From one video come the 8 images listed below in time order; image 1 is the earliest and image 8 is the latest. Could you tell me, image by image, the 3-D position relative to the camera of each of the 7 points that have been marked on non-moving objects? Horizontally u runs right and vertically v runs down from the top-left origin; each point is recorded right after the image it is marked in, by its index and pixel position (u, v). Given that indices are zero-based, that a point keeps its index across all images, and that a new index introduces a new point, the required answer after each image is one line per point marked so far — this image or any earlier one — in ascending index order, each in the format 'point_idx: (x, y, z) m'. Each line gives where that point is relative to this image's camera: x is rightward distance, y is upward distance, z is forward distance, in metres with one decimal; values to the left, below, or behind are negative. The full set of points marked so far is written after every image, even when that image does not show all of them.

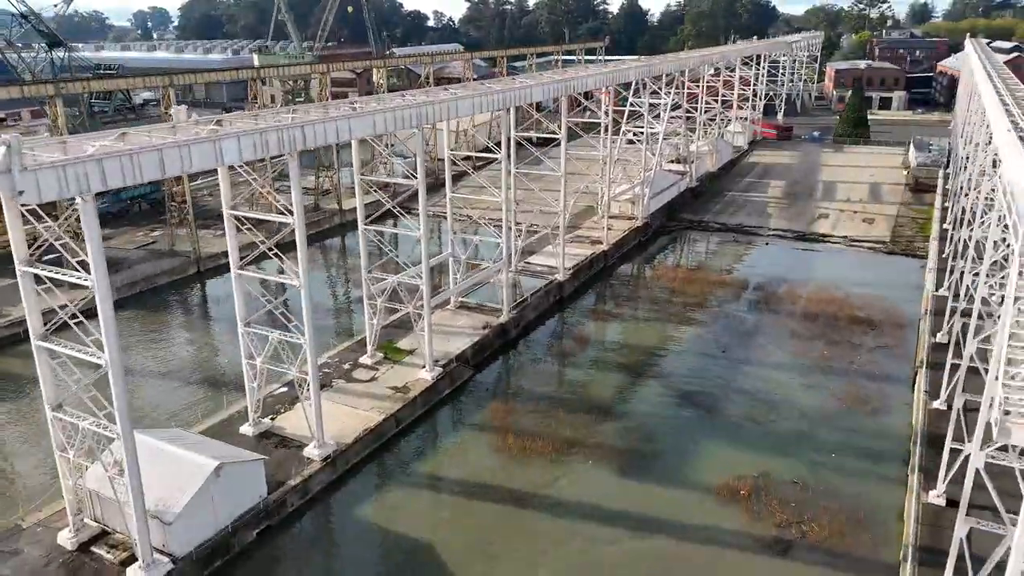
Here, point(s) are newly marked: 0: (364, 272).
0: (-2.8, +0.3, +13.8) m
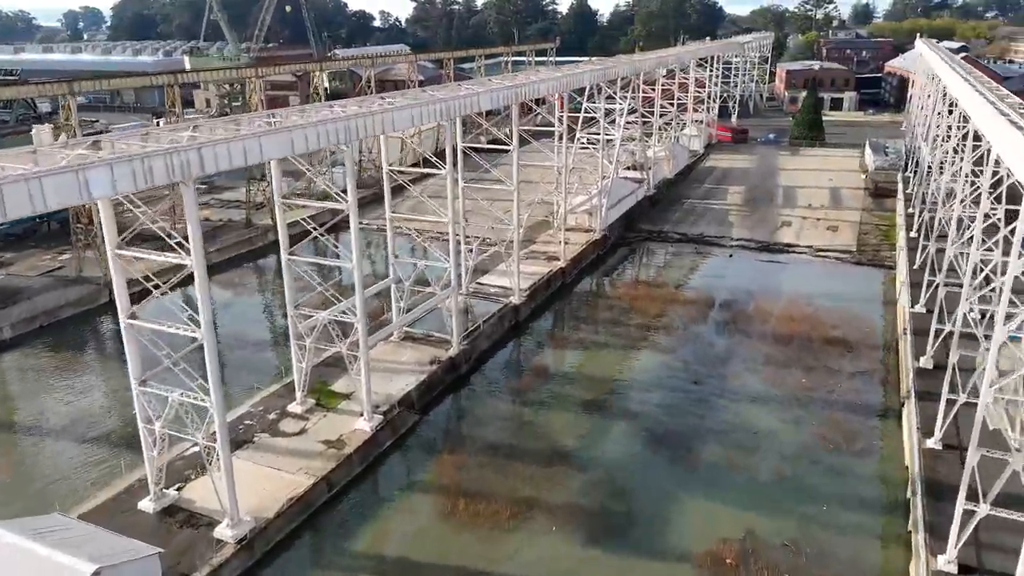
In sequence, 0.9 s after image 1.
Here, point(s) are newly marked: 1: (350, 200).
0: (-3.7, -0.4, +12.1) m
1: (-2.5, +1.4, +11.3) m
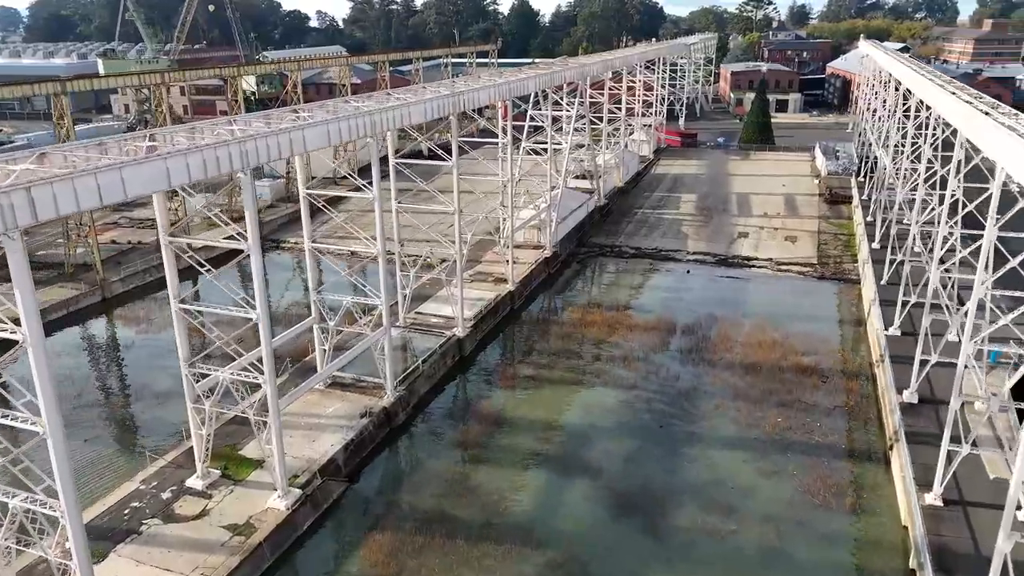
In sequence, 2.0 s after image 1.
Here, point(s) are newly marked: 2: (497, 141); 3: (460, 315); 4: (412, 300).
0: (-4.5, -1.1, +10.0) m
1: (-3.3, +0.7, +9.4) m
2: (-0.4, +3.8, +19.0) m
3: (-1.1, -0.6, +15.3) m
4: (-2.3, -0.3, +17.0) m
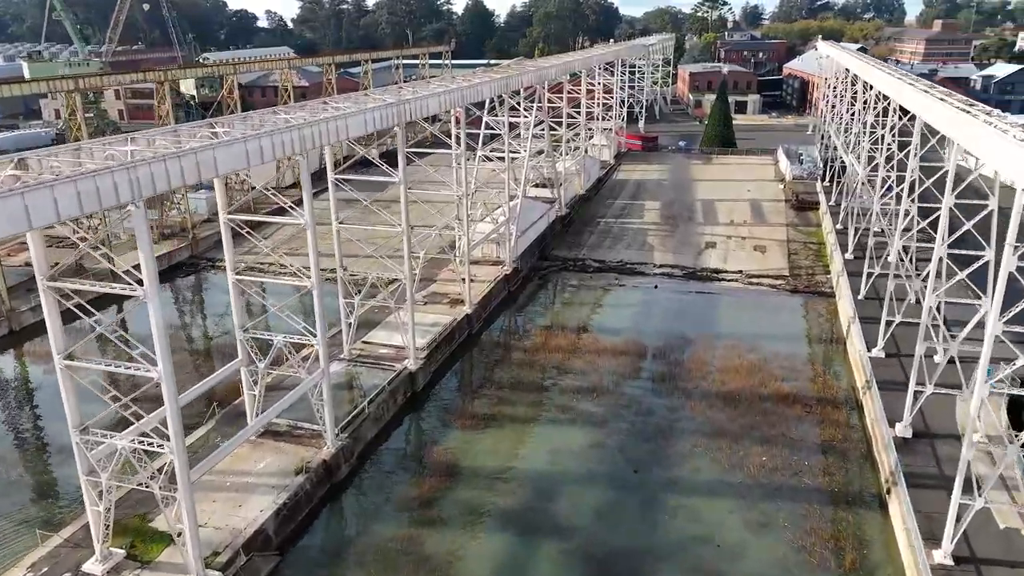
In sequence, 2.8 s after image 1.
0: (-5.1, -1.7, +8.4) m
1: (-3.9, +0.1, +7.8) m
2: (-1.5, +3.3, +17.6) m
3: (-1.9, -1.1, +13.8) m
4: (-3.2, -0.8, +15.5) m
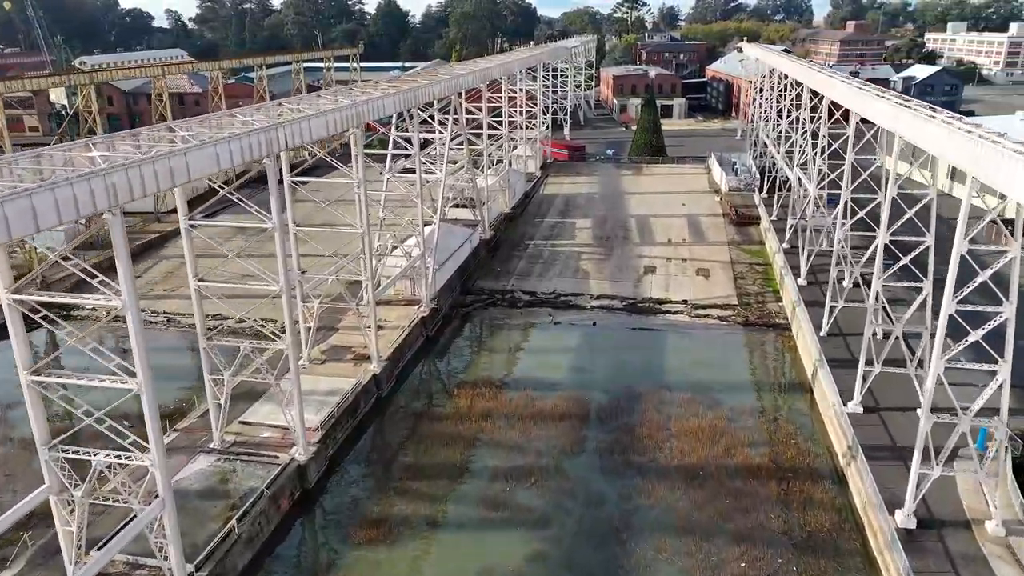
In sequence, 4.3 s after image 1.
0: (-5.8, -2.8, +5.3) m
1: (-4.6, -1.0, +4.8) m
2: (-3.4, +2.3, +14.8) m
3: (-3.2, -2.2, +11.0) m
4: (-4.7, -1.9, +12.5) m
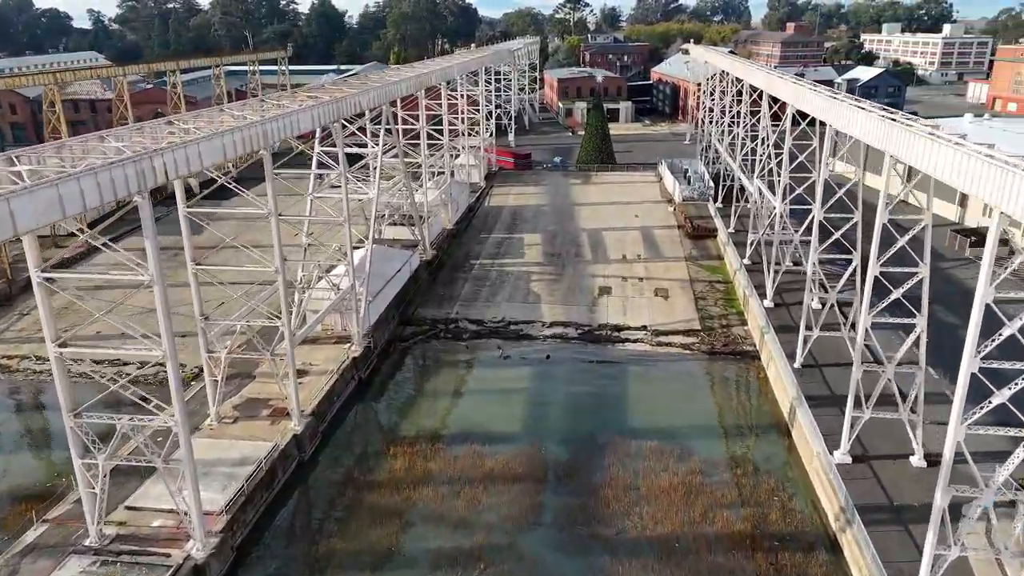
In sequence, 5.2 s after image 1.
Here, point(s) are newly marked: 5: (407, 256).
0: (-6.0, -3.6, +3.2) m
1: (-4.9, -1.8, +2.8) m
2: (-4.4, +1.5, +12.8) m
3: (-3.9, -2.9, +9.0) m
4: (-5.5, -2.7, +10.5) m
5: (-2.6, +0.8, +18.3) m
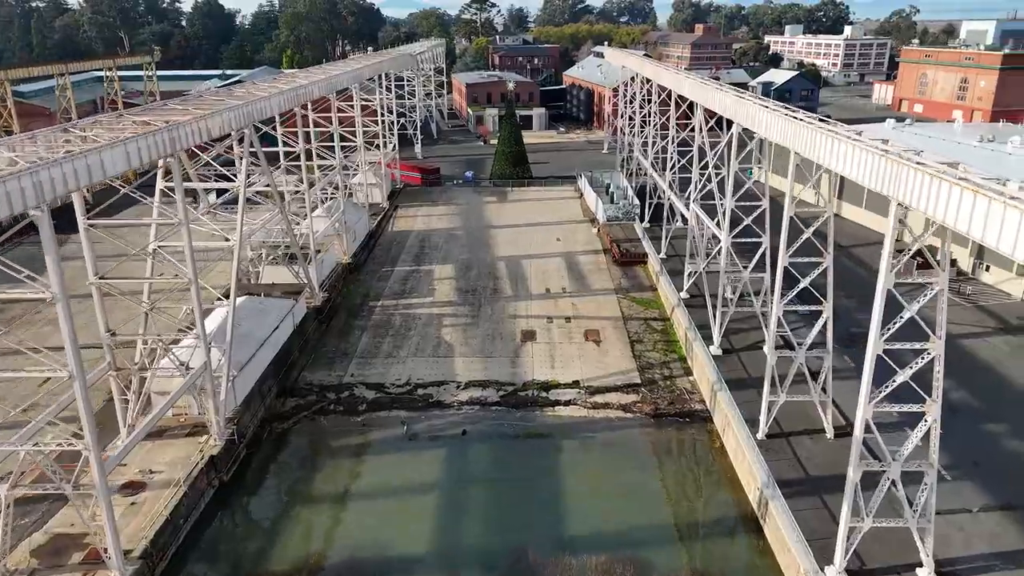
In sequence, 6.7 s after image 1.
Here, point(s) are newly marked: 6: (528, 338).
0: (-6.2, -4.9, -0.3) m
1: (-5.0, -3.0, -0.5) m
2: (-5.8, +0.3, +9.5) m
3: (-4.7, -4.1, +5.8) m
4: (-6.5, -4.0, +7.0) m
5: (-4.6, -0.4, +15.1) m
6: (+0.3, -1.1, +15.9) m
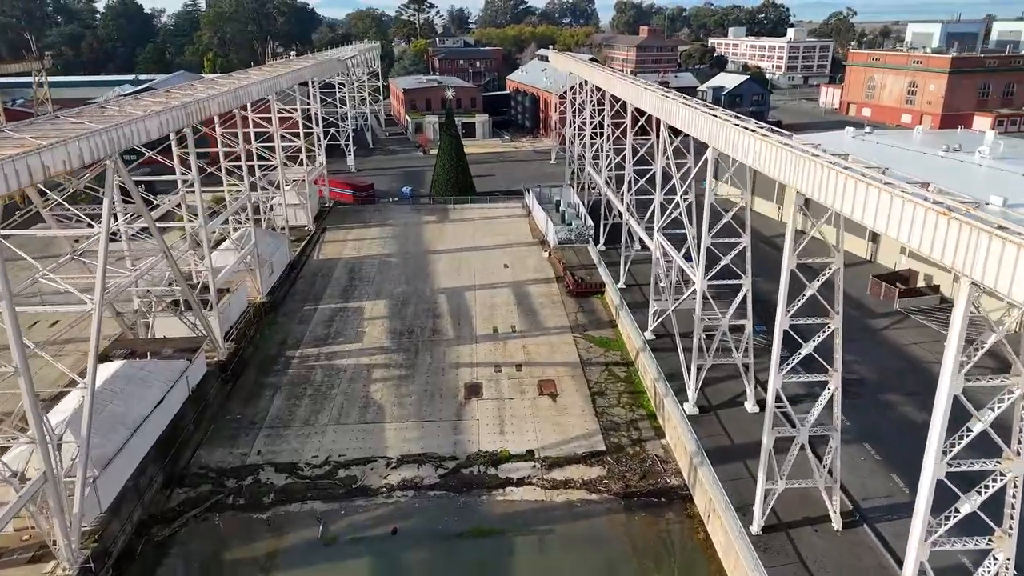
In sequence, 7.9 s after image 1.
0: (-6.0, -5.9, -3.0) m
1: (-4.9, -4.0, -3.2) m
2: (-6.5, -0.7, +6.8) m
3: (-5.0, -5.1, +3.2) m
4: (-6.9, -5.0, +4.3) m
5: (-5.7, -1.4, +12.5) m
6: (-0.8, -2.0, +13.7) m
